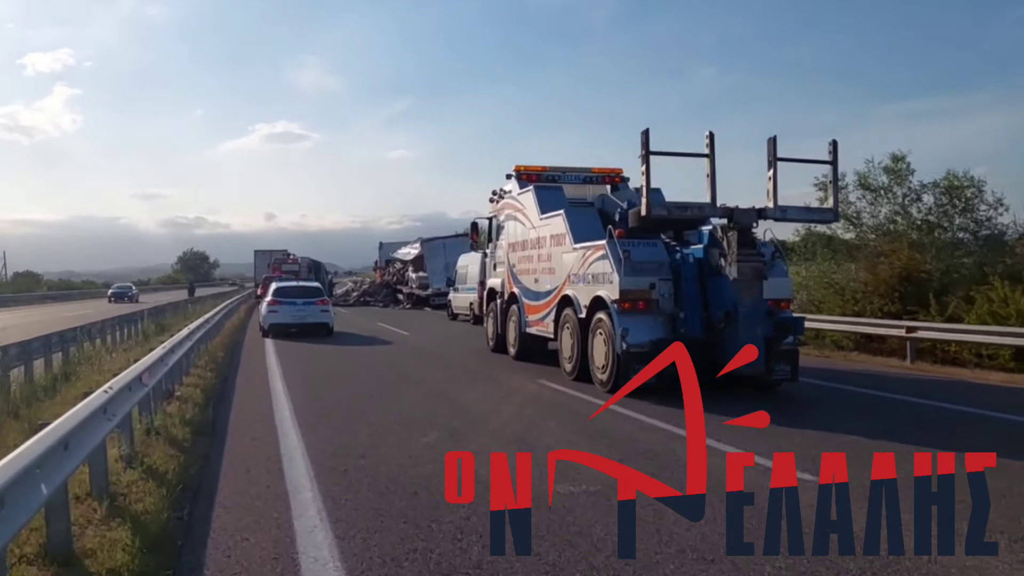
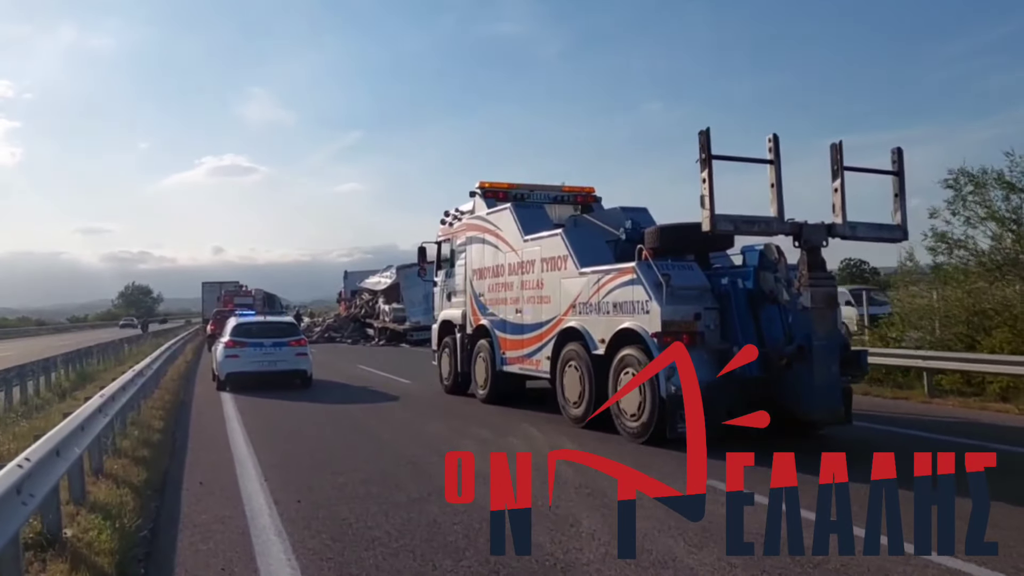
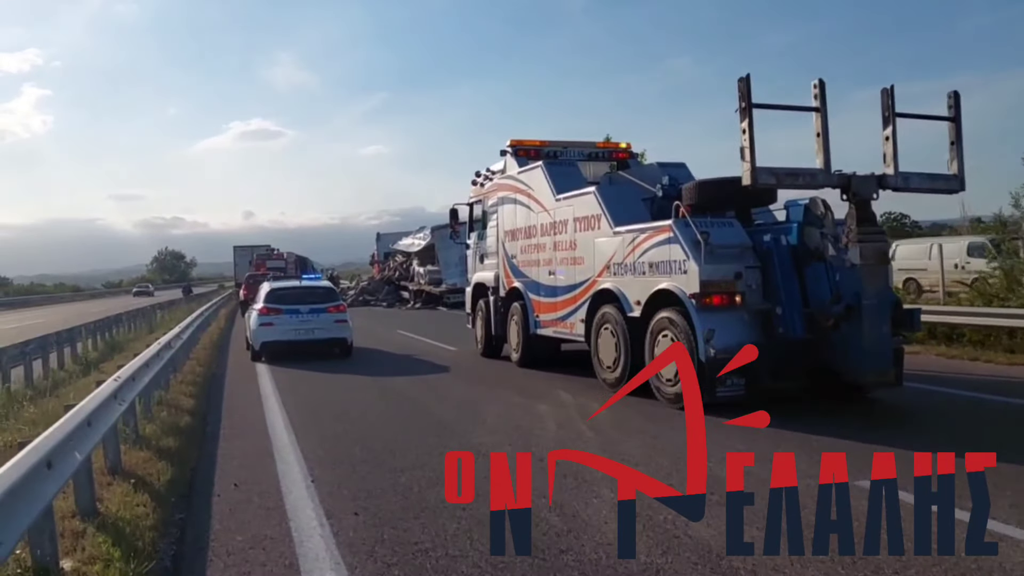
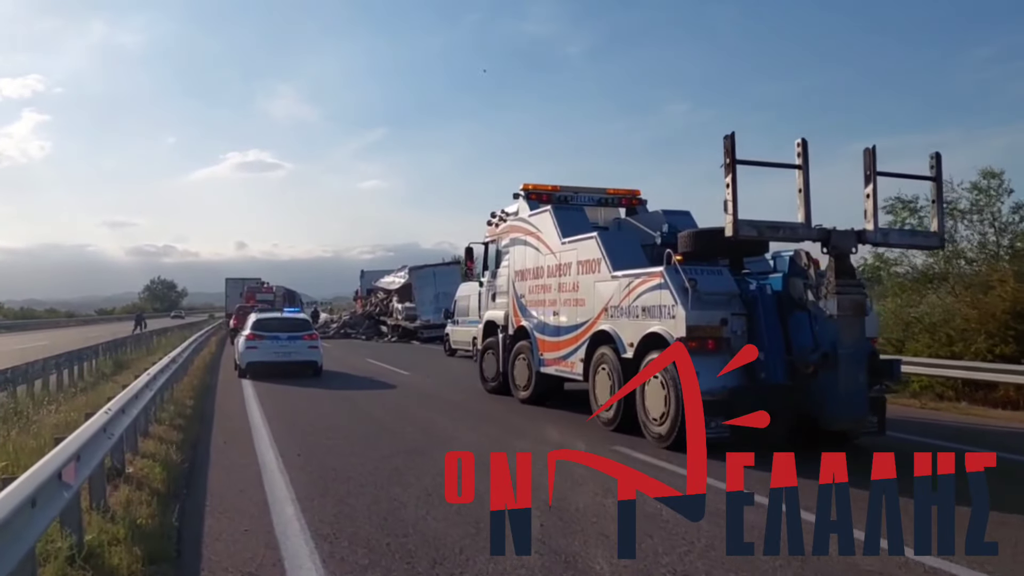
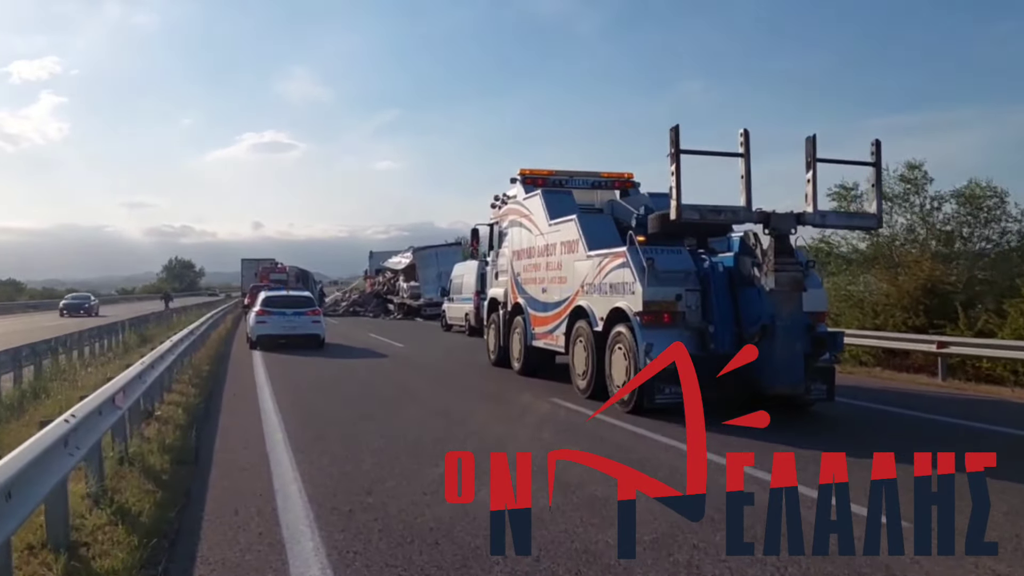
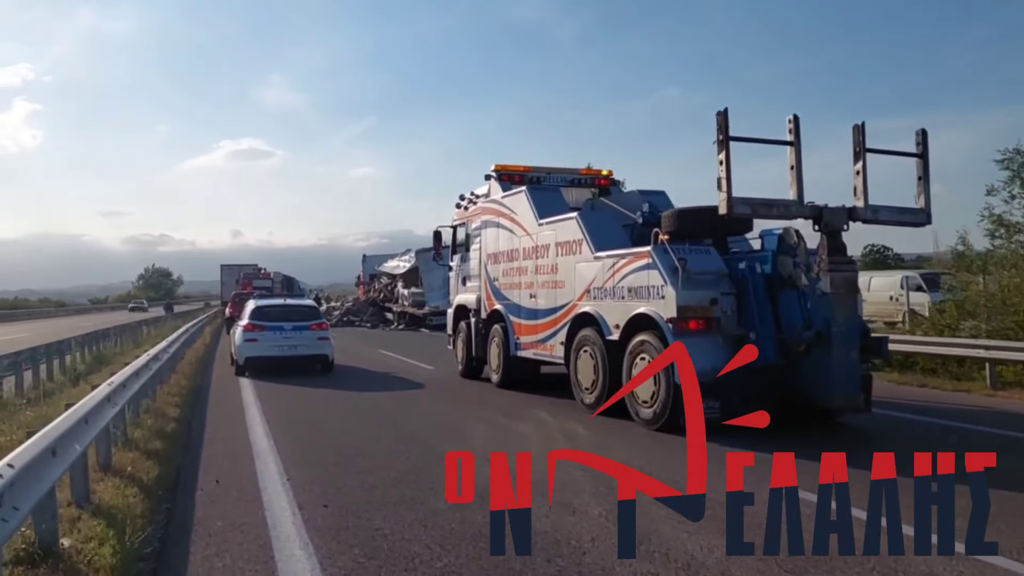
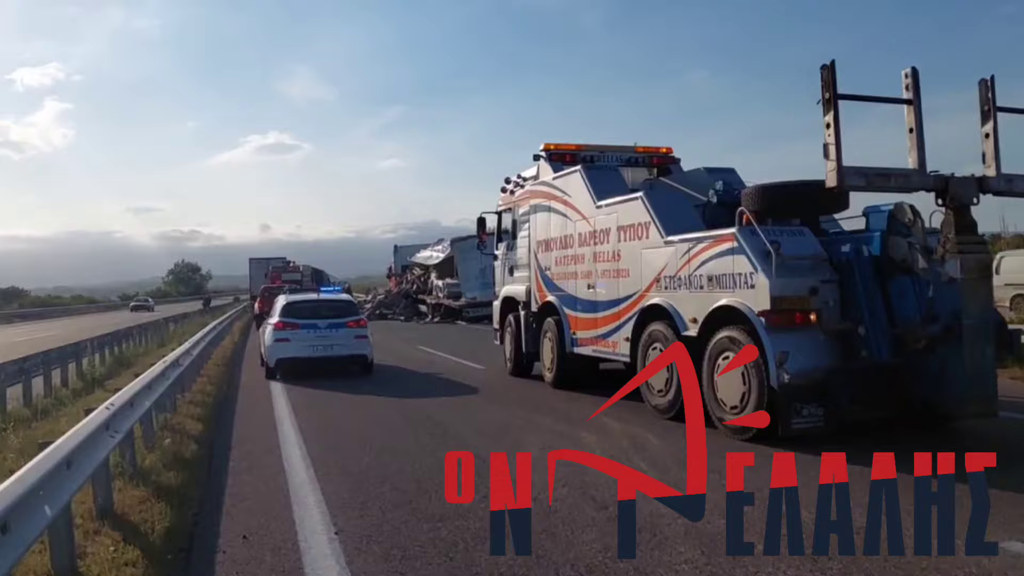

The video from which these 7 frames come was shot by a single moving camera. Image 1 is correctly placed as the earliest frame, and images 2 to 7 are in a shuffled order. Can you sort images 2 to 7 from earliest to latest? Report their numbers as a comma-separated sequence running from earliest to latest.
5, 4, 2, 6, 3, 7
